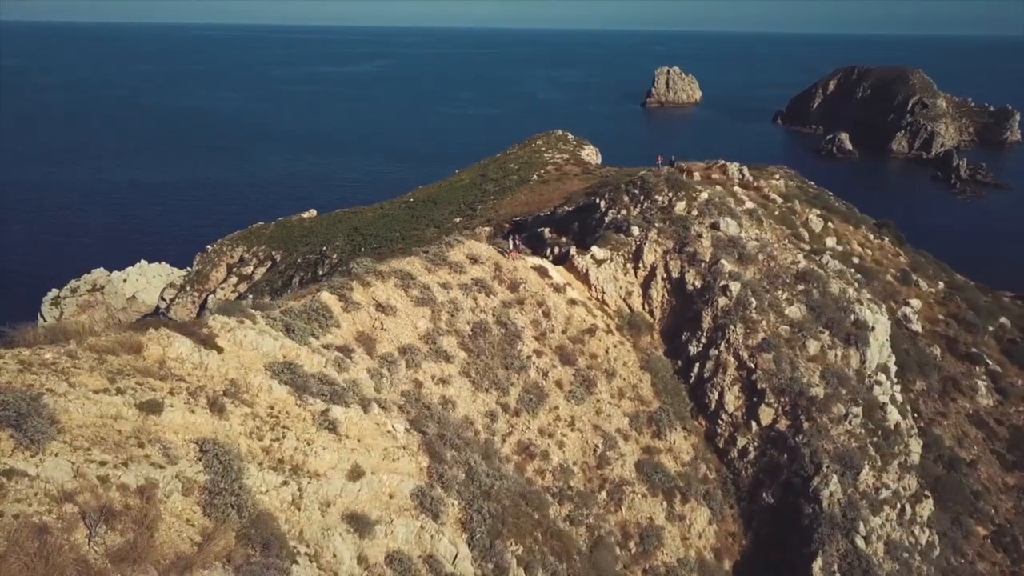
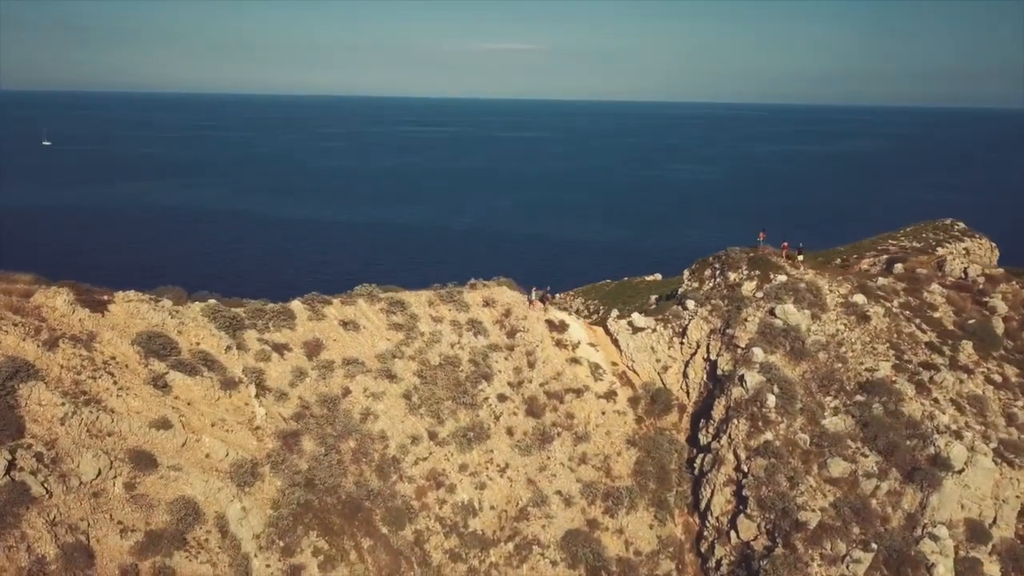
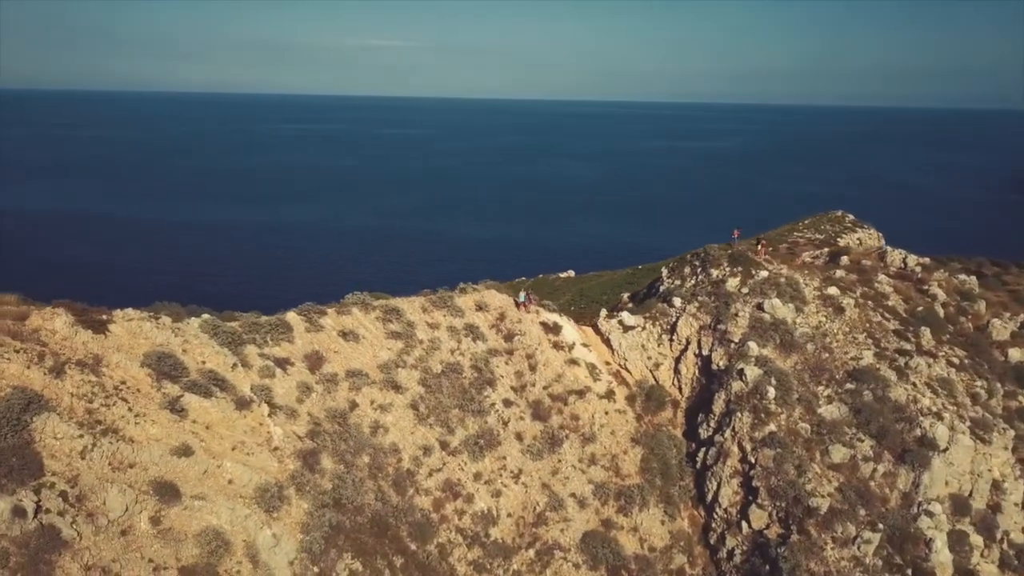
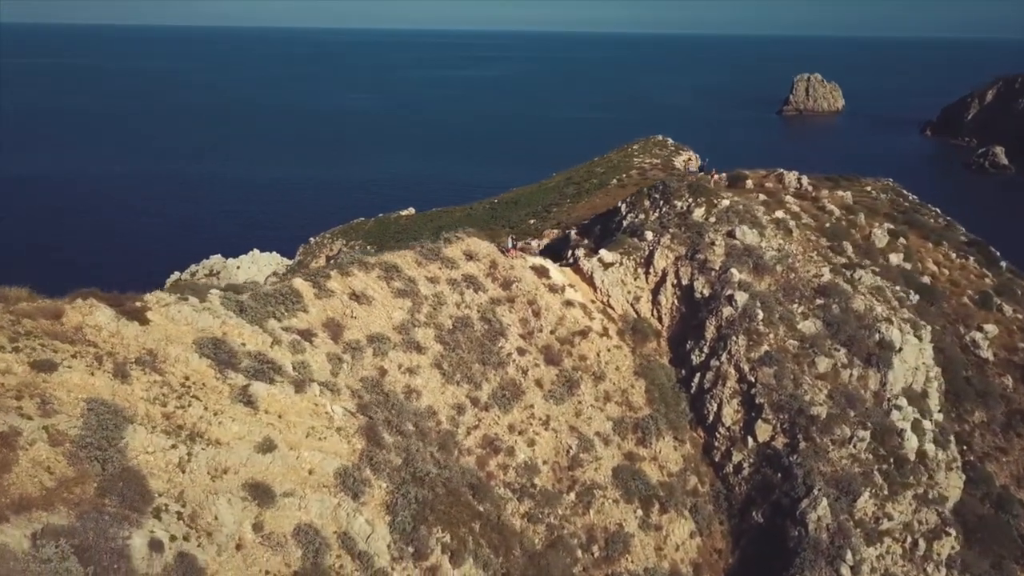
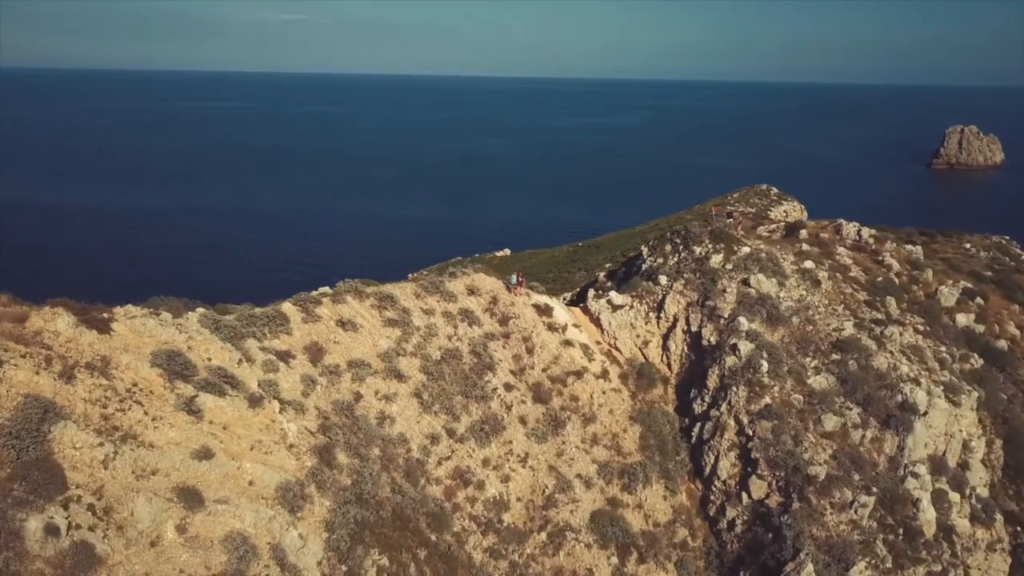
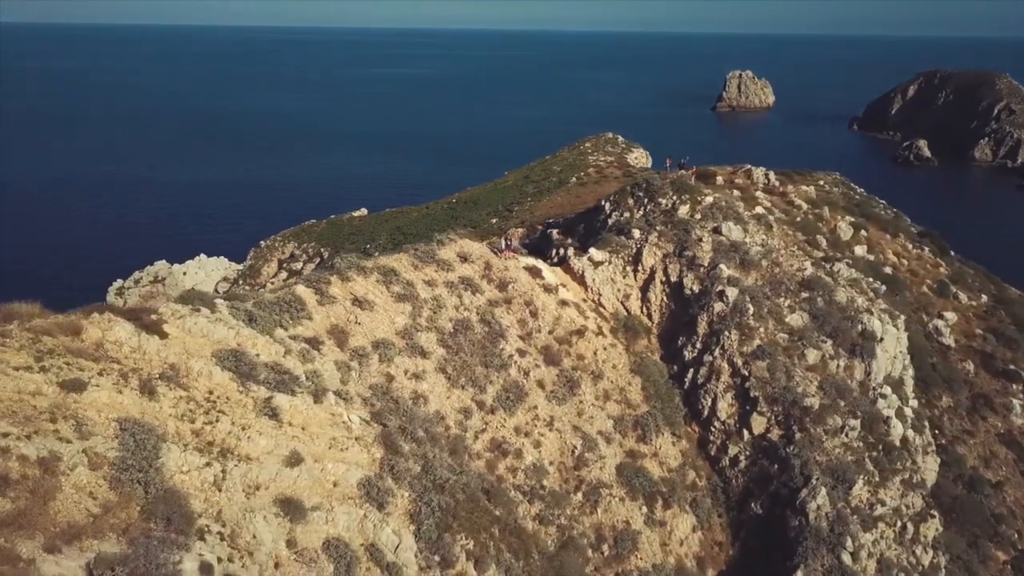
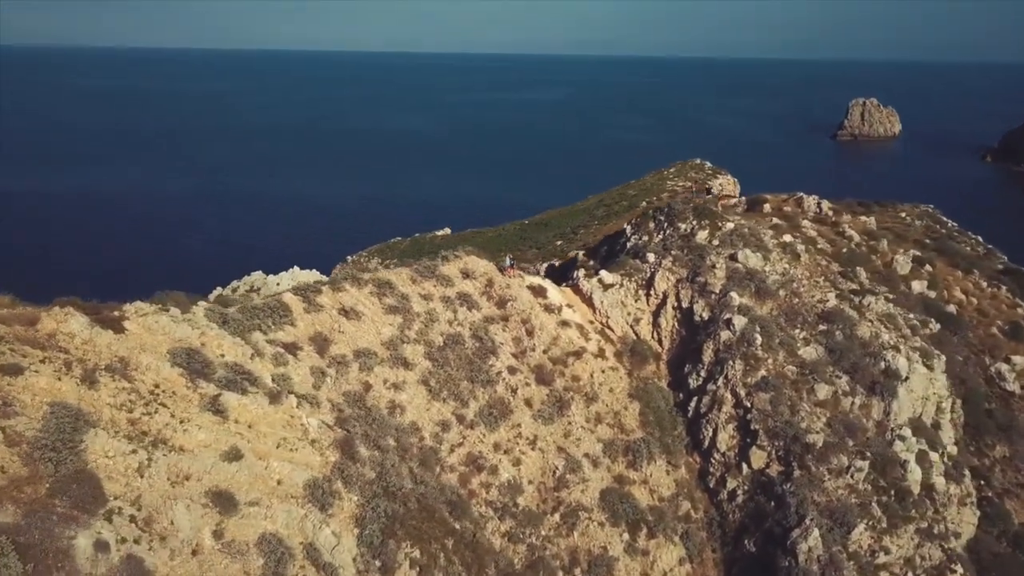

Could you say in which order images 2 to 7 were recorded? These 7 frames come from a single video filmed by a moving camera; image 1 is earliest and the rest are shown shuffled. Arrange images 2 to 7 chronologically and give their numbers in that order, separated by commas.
6, 4, 7, 5, 3, 2
